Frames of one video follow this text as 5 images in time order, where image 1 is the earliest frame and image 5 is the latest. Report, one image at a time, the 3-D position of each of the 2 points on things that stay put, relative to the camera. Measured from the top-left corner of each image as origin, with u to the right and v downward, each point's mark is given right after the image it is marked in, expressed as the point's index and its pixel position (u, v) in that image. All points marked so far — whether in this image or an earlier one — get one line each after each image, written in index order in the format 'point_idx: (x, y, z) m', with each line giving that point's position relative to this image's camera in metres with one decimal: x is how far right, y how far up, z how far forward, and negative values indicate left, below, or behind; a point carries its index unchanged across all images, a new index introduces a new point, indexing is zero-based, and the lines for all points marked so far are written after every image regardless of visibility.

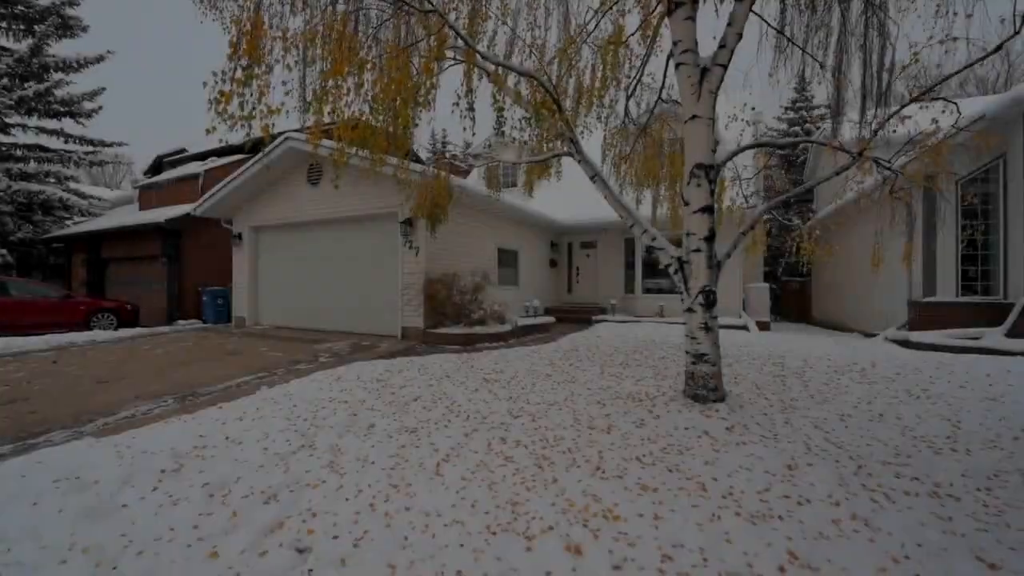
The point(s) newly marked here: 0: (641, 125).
0: (+1.7, +2.1, +5.8) m
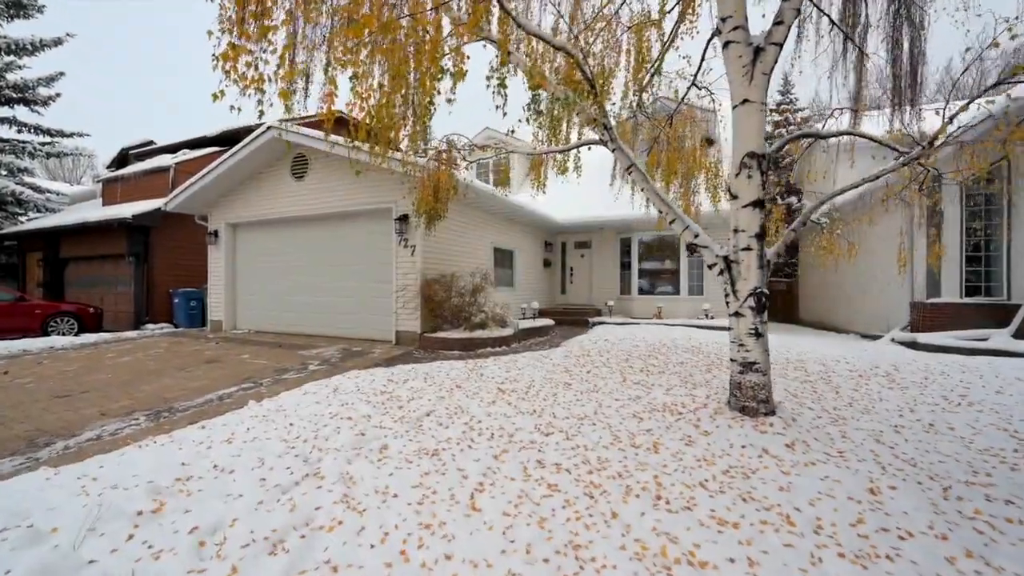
0: (+1.9, +2.1, +5.4) m
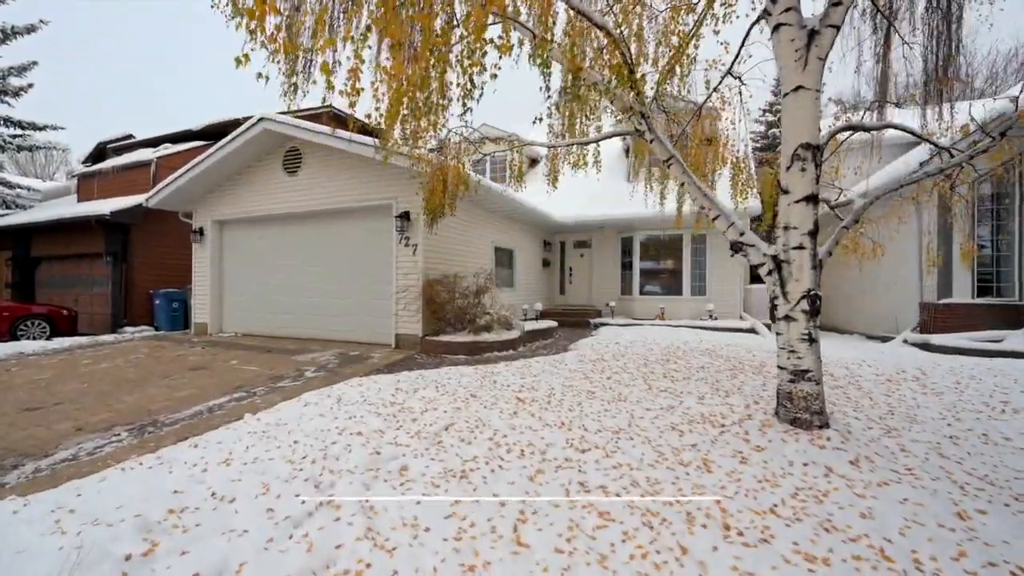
0: (+2.1, +2.1, +5.1) m
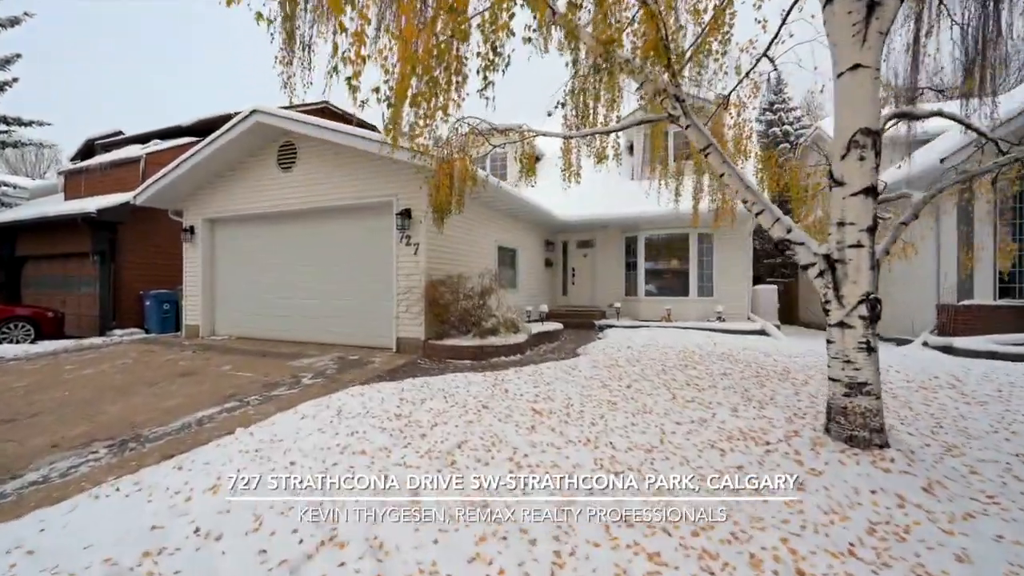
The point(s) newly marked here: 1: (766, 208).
0: (+2.3, +2.1, +4.7) m
1: (+2.0, +0.6, +3.4) m
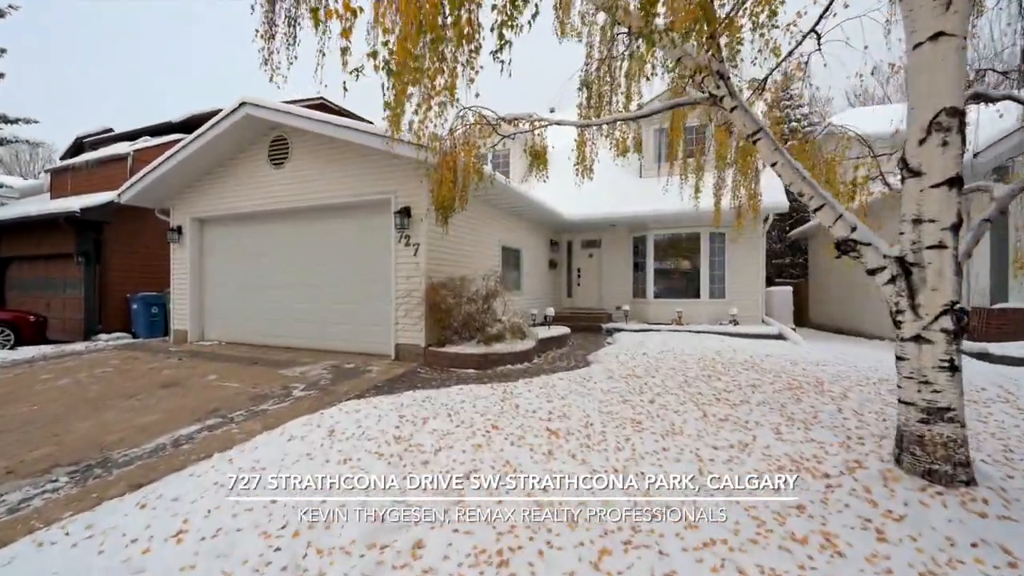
0: (+2.4, +2.0, +4.3) m
1: (+2.1, +0.6, +3.0) m
